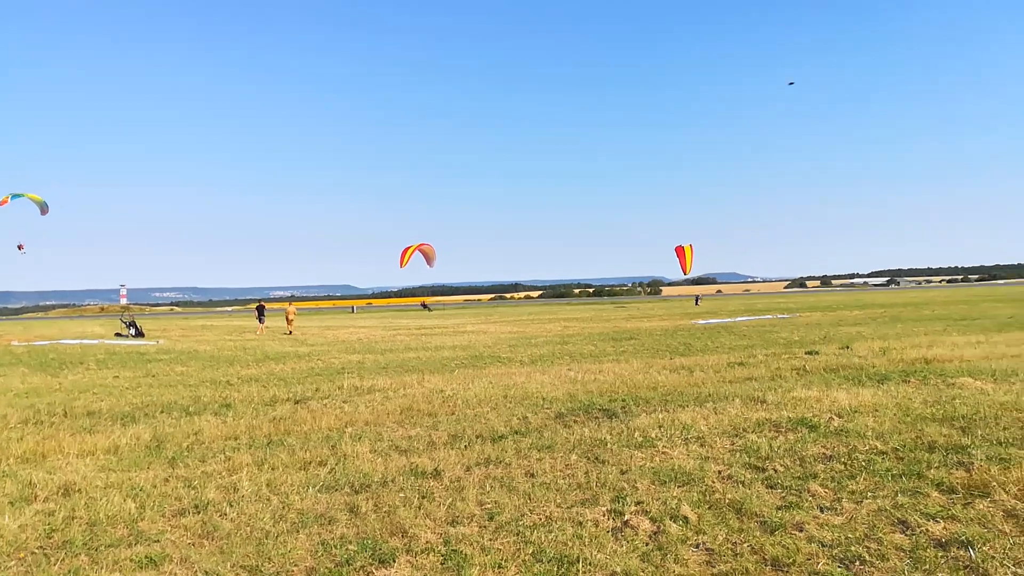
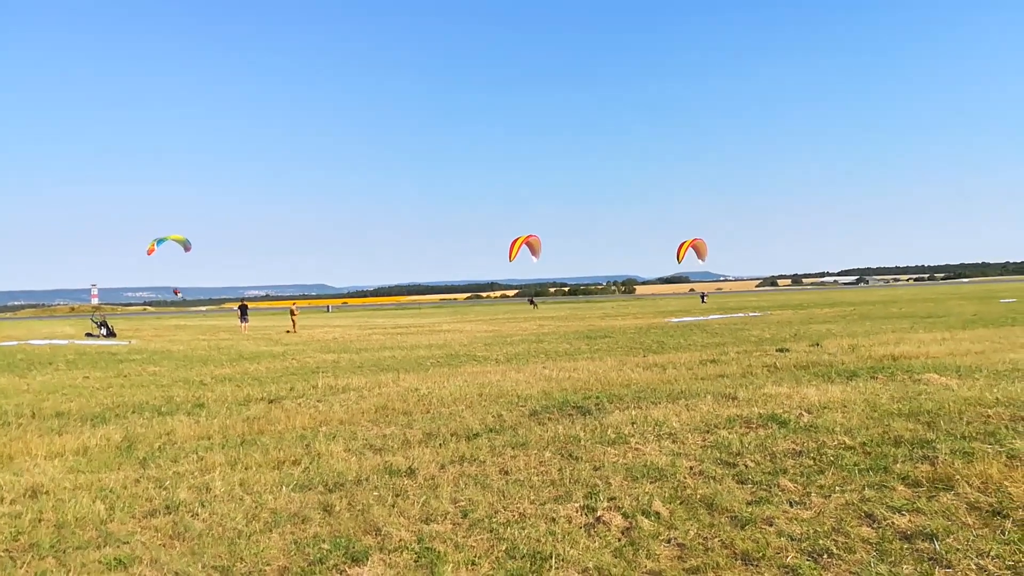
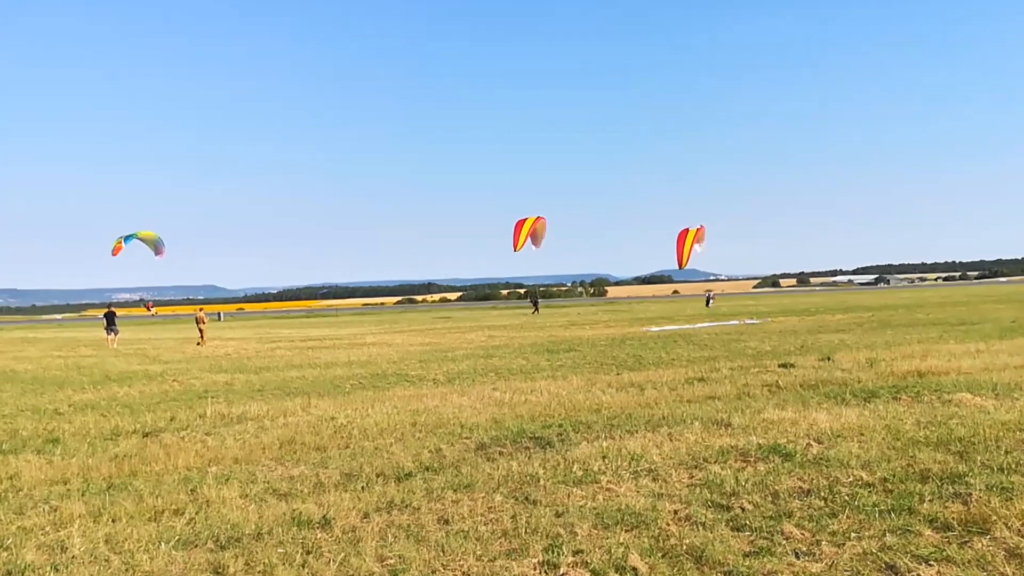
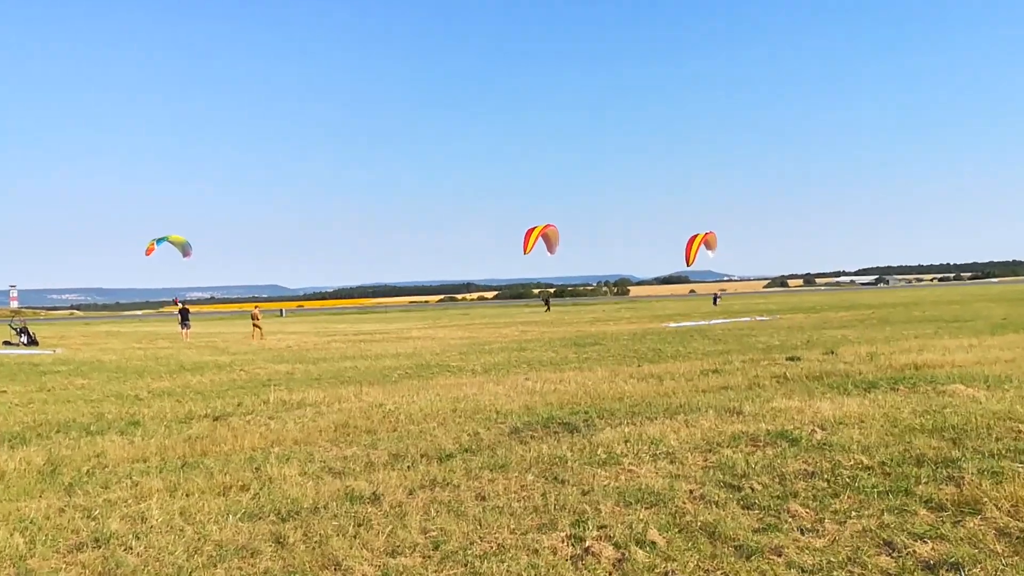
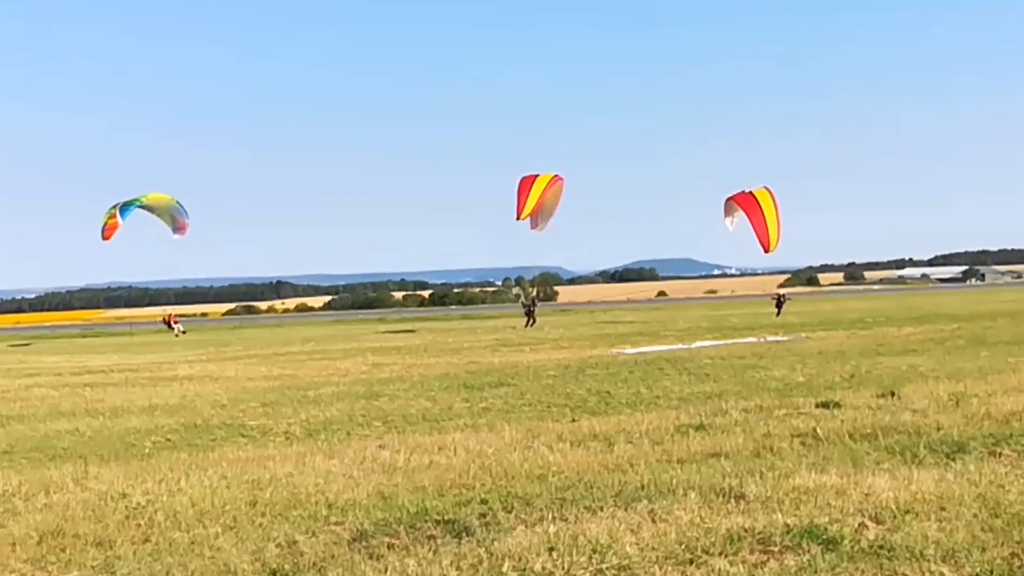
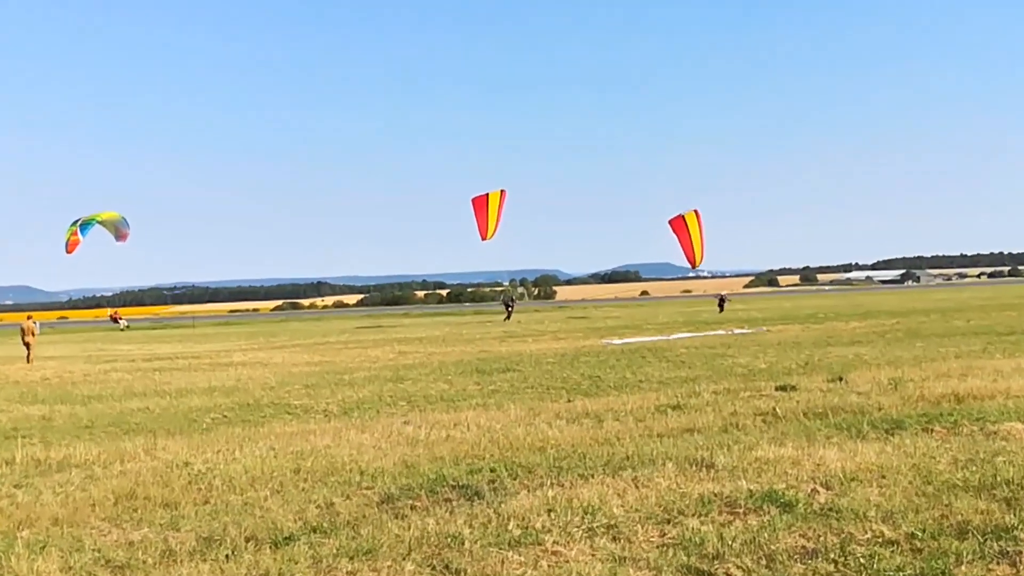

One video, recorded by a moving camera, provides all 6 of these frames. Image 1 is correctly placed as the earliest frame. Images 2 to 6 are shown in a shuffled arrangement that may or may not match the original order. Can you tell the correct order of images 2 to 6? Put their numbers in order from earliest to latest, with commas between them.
2, 4, 3, 6, 5
